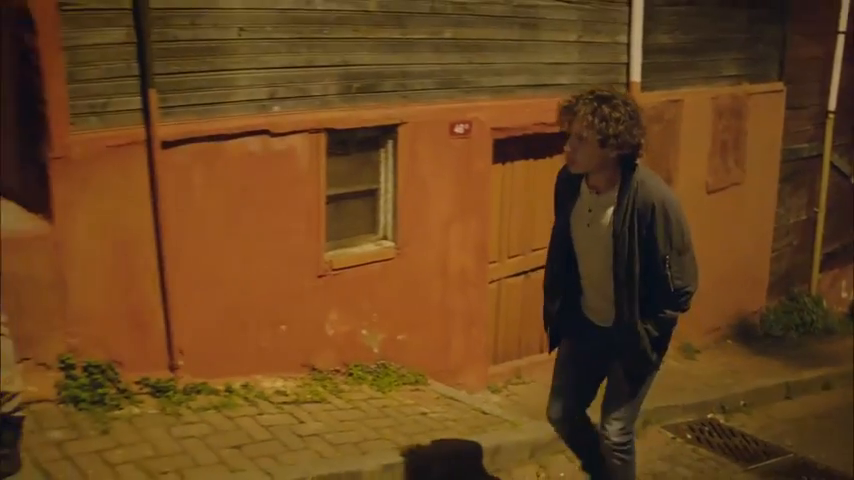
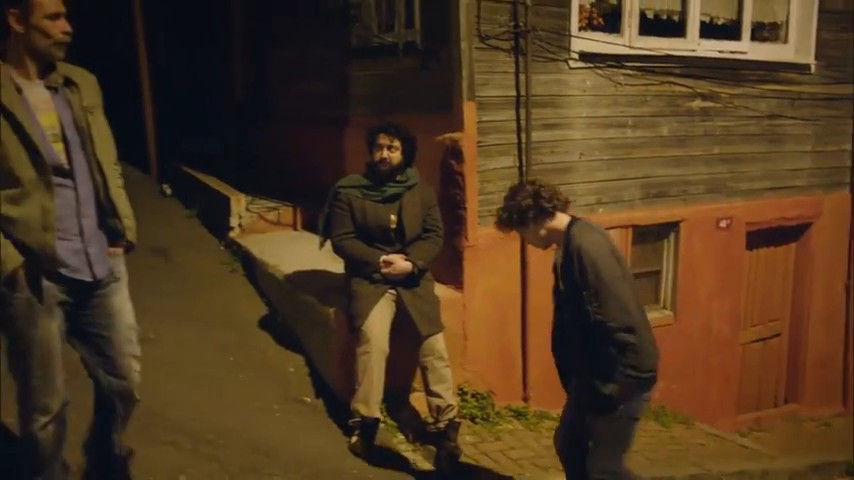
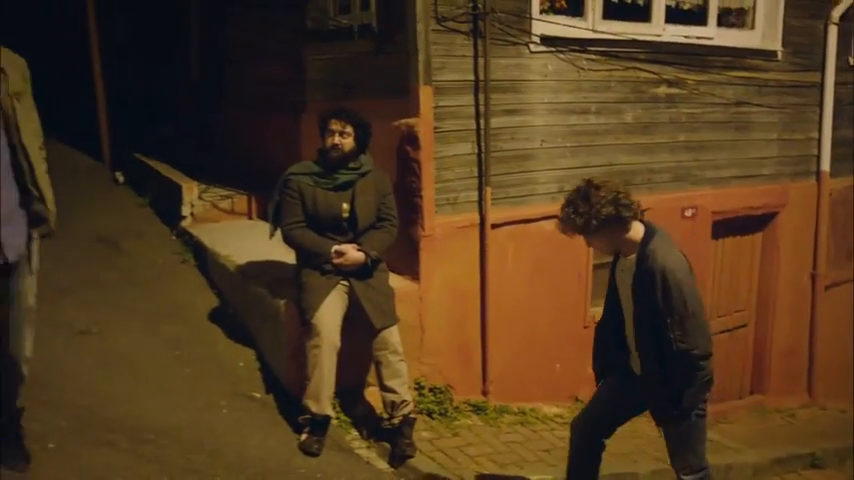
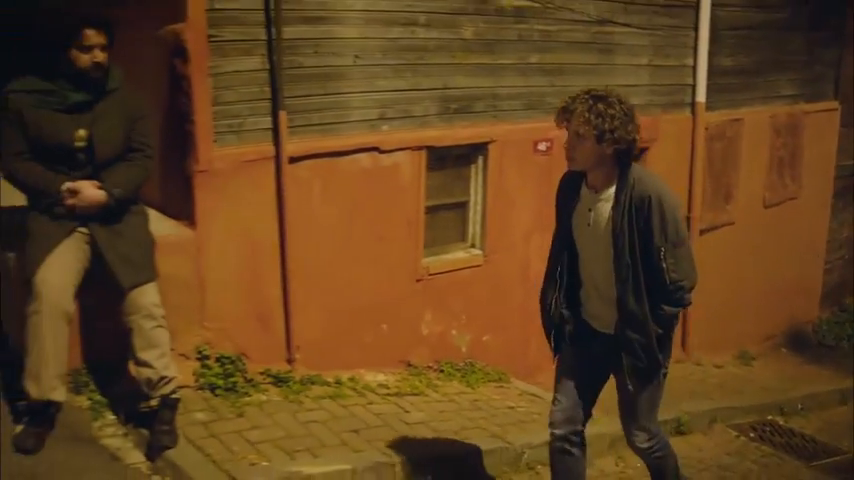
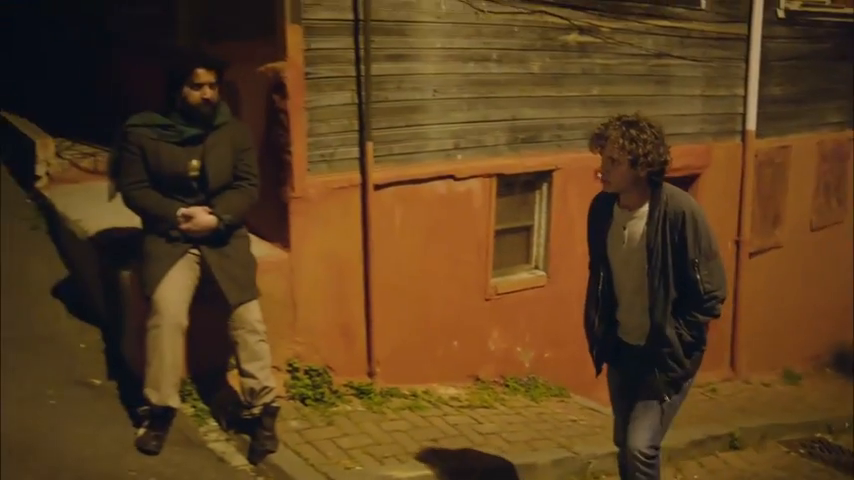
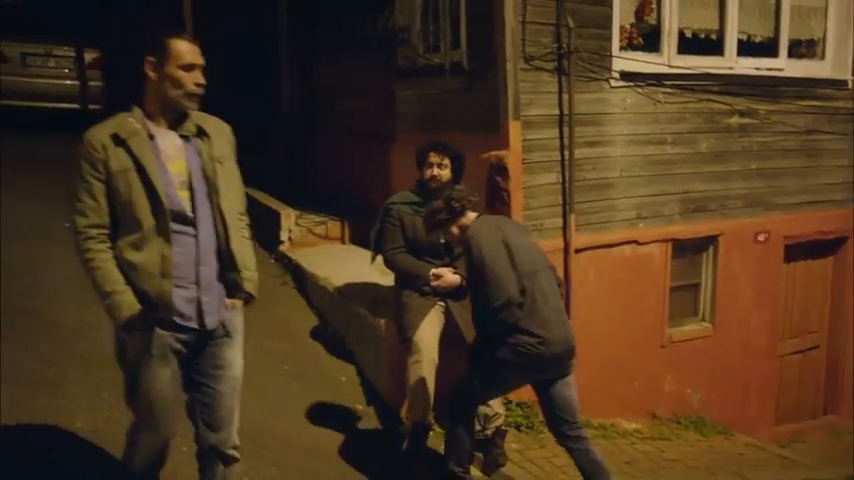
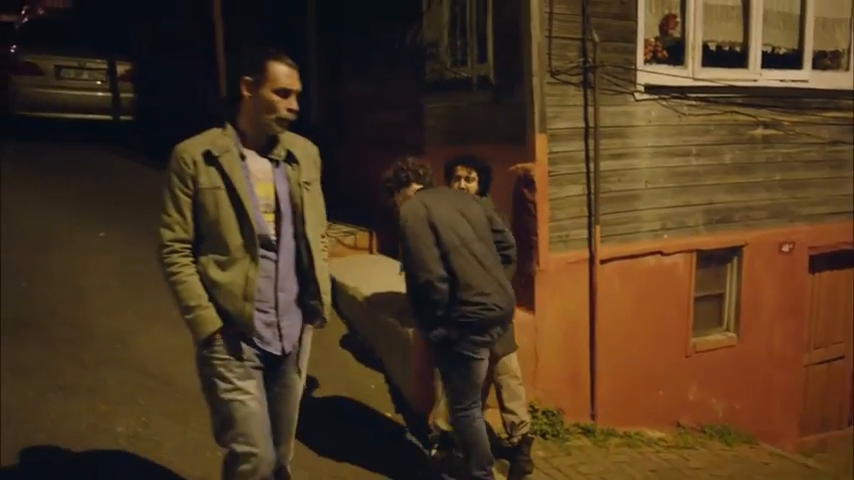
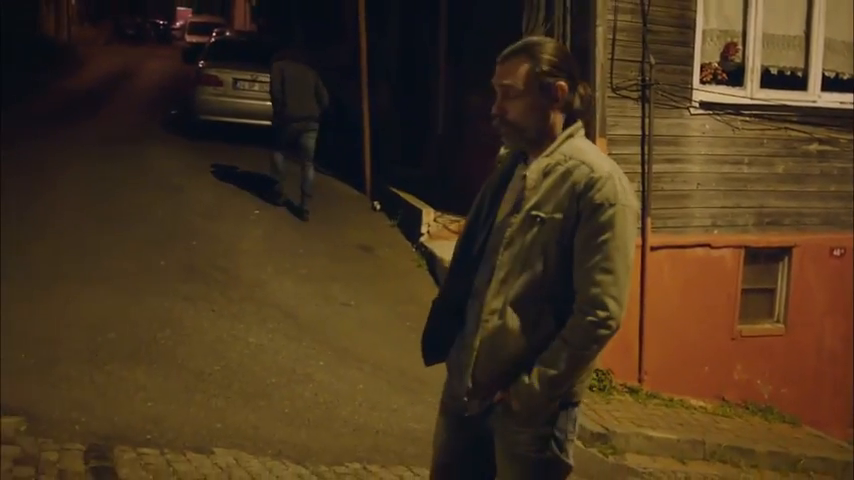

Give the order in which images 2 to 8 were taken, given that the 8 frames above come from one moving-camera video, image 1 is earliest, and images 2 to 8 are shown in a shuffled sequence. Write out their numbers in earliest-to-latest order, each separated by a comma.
4, 5, 3, 2, 6, 7, 8
